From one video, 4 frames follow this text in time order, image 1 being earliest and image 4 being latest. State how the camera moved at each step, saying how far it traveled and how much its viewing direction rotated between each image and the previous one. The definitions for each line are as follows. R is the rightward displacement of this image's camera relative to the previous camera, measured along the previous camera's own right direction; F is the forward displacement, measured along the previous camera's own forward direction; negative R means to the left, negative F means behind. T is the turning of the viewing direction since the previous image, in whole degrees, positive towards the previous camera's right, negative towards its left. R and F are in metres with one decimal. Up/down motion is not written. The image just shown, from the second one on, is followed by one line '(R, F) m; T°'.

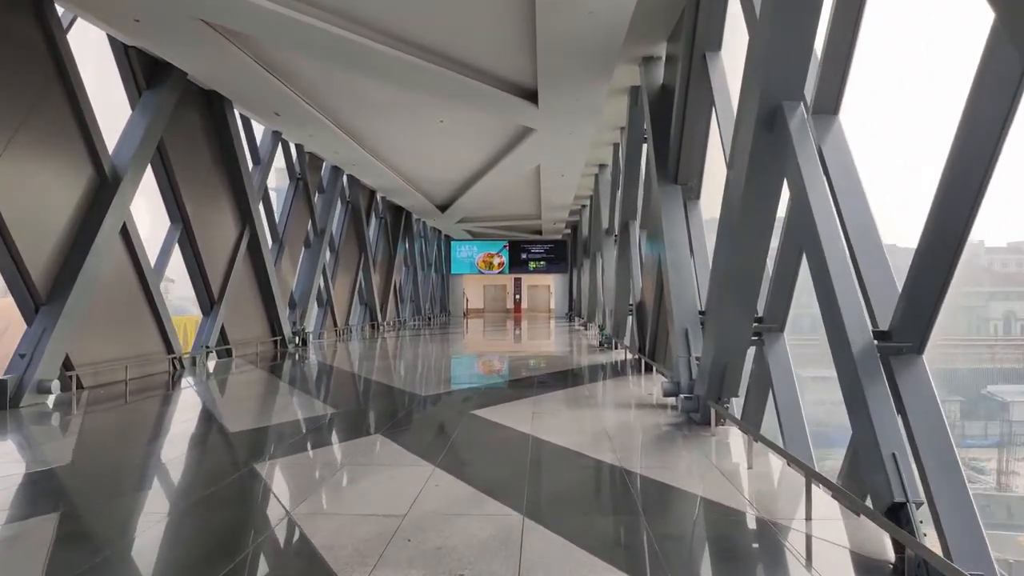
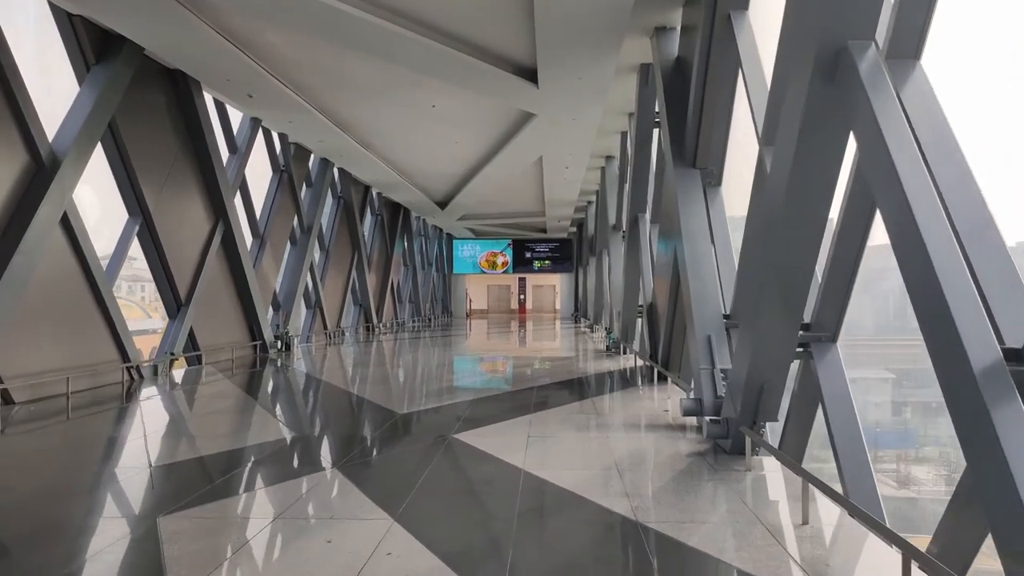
(+0.2, +1.1) m; -1°
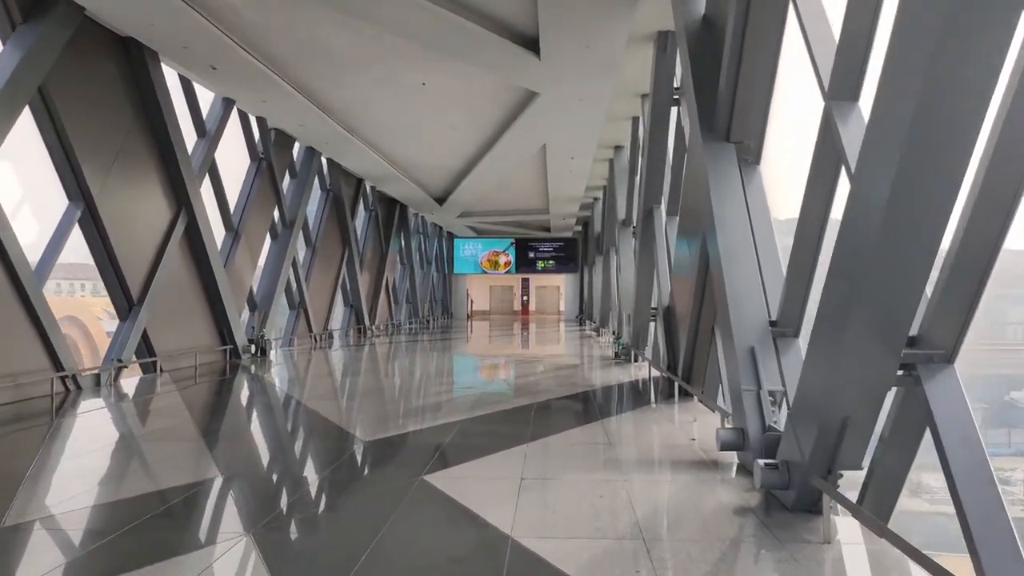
(+0.1, +1.3) m; -1°
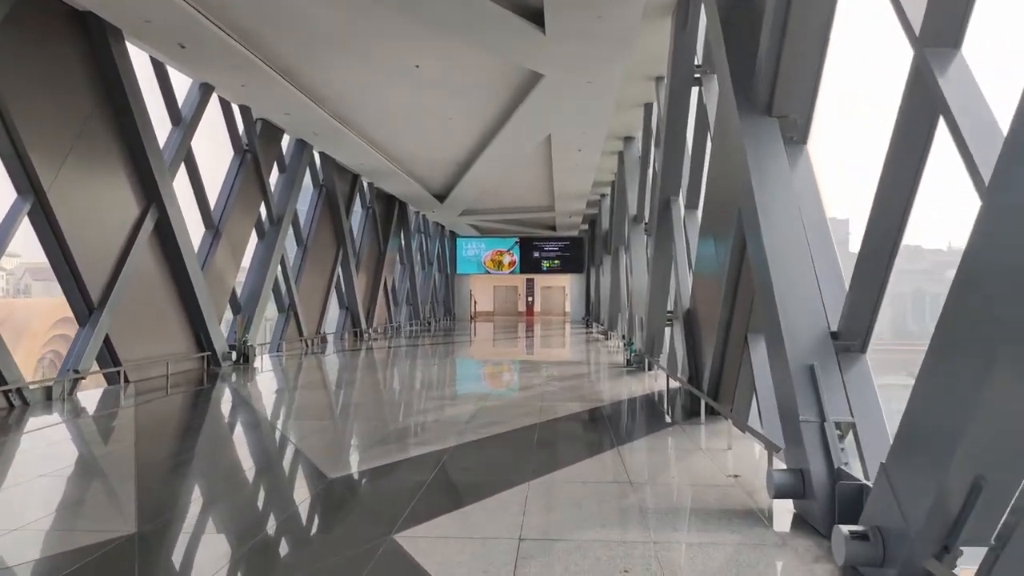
(+0.1, +0.9) m; -1°
